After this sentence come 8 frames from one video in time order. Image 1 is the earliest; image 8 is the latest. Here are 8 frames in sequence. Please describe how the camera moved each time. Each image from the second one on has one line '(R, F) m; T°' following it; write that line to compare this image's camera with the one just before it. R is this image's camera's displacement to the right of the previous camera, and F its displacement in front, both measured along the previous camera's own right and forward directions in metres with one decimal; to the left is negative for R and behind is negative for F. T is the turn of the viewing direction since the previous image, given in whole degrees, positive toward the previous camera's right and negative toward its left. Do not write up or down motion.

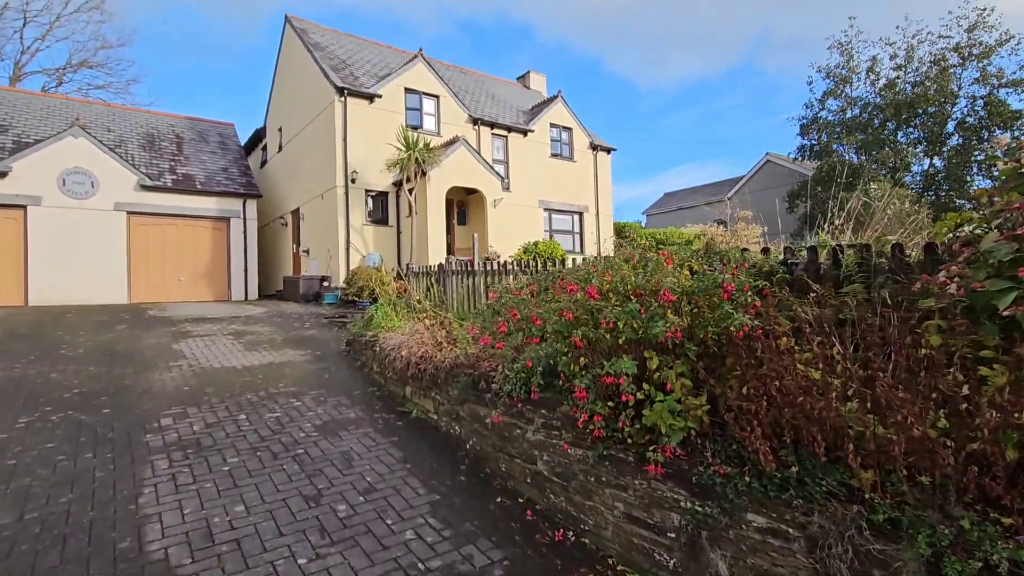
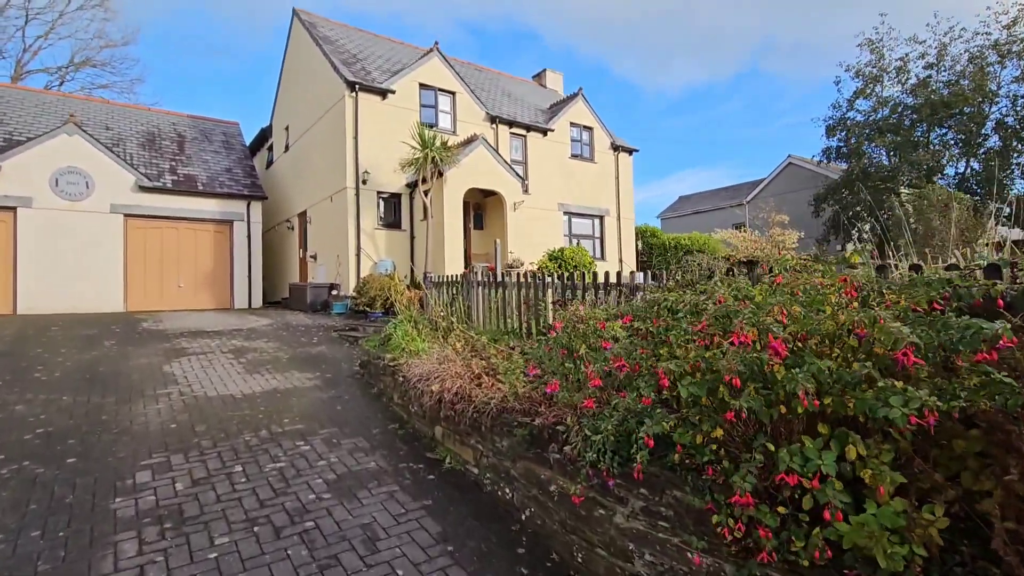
(-0.5, +1.1) m; -1°
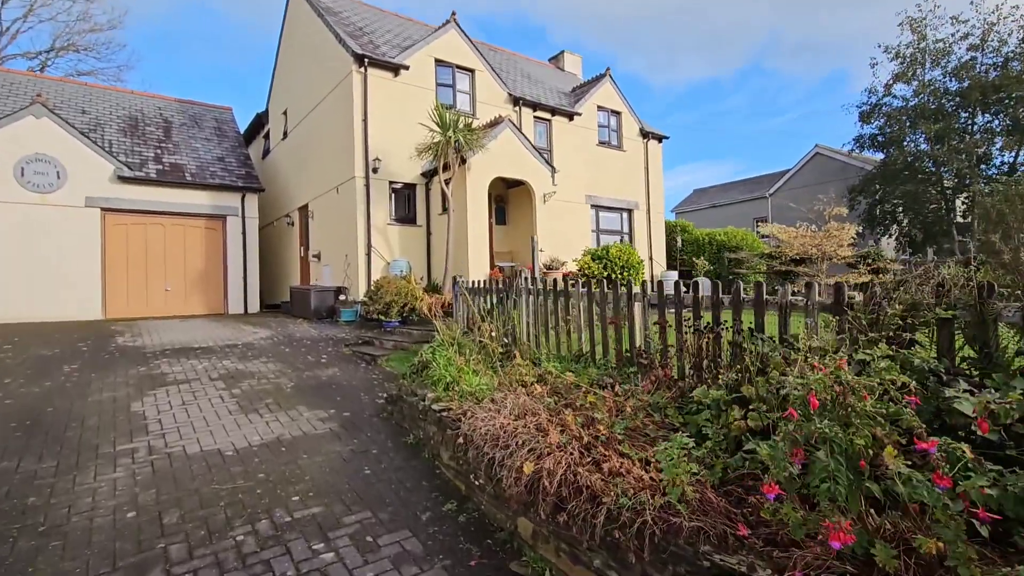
(-0.8, +1.7) m; 0°
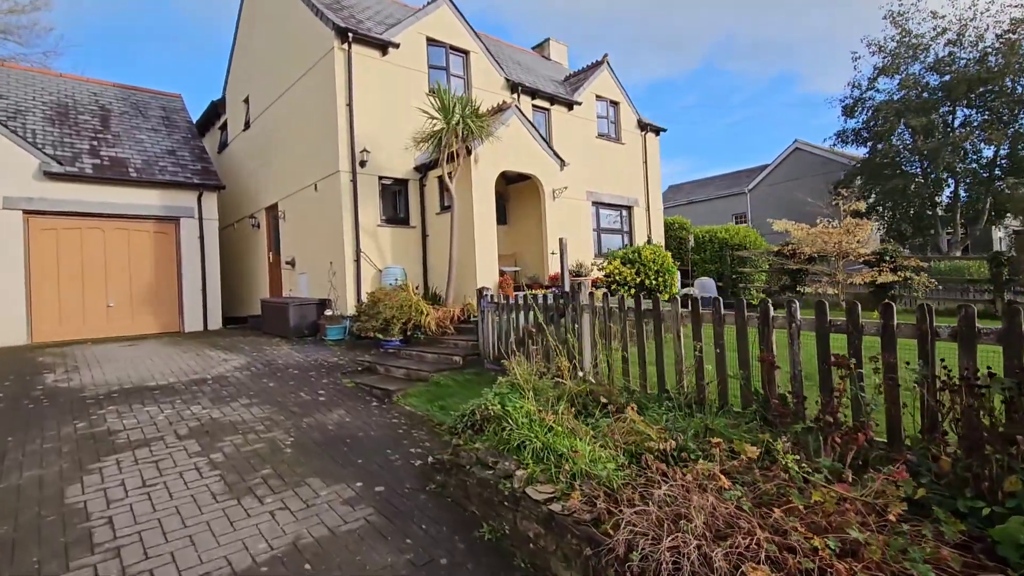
(-1.1, +1.5) m; +4°
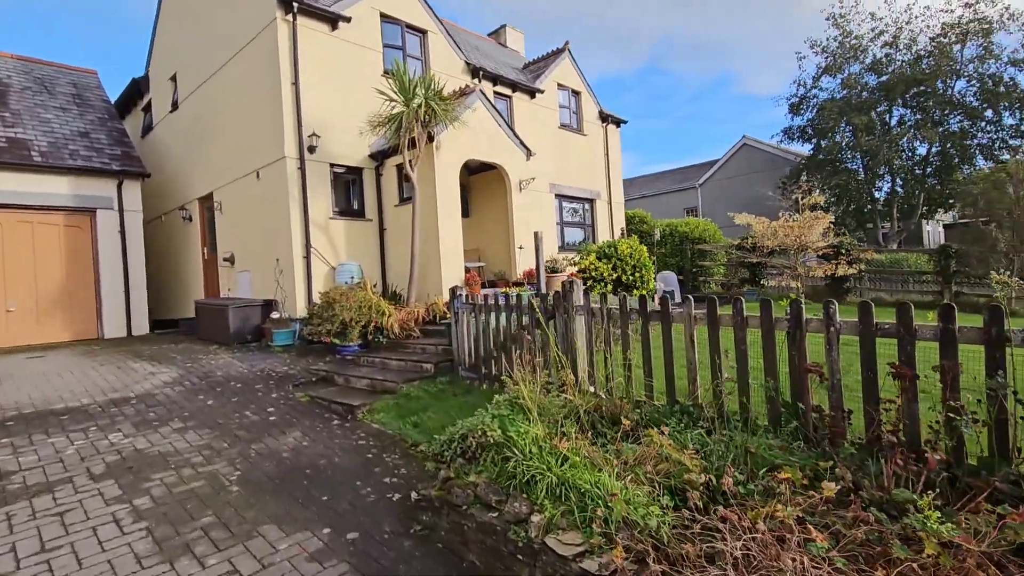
(-0.4, +0.7) m; +6°
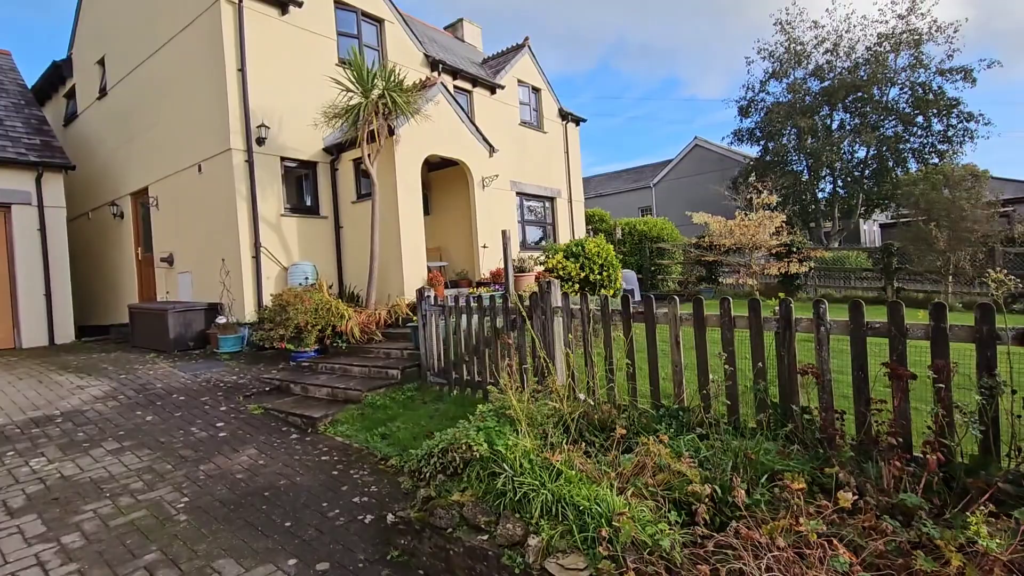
(-0.2, +0.3) m; +5°
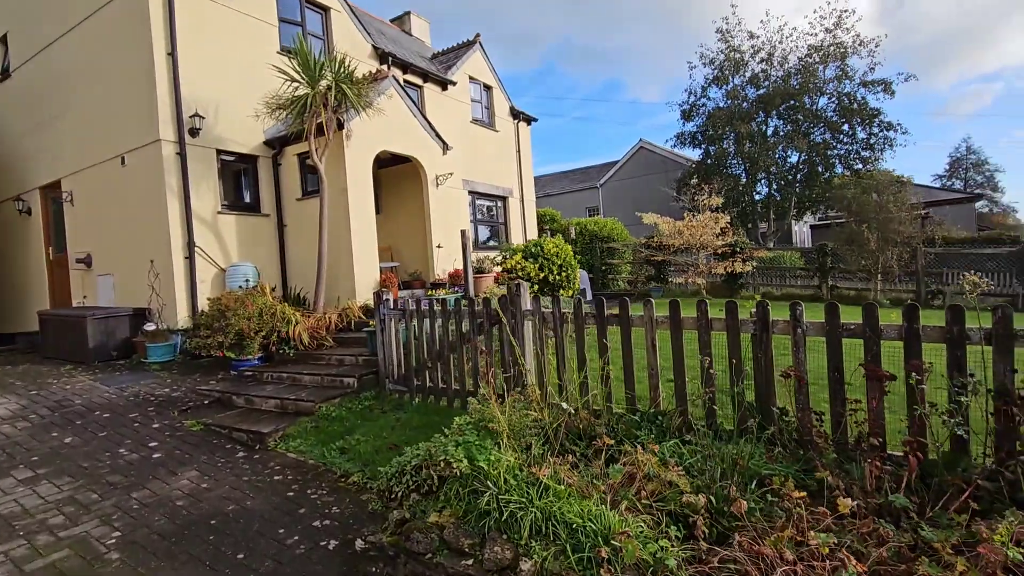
(-0.2, +0.2) m; +6°
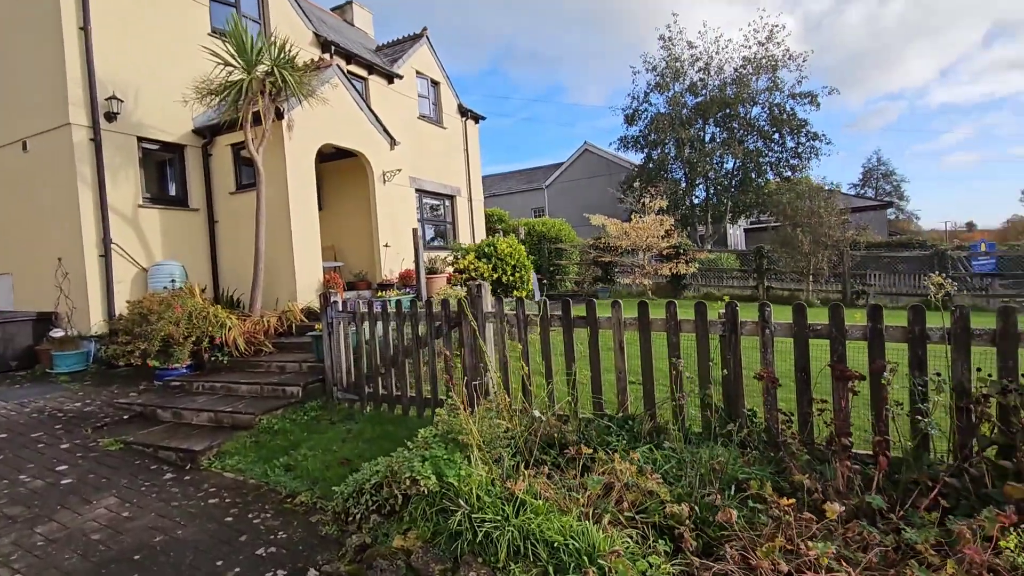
(-0.2, +0.2) m; +6°
